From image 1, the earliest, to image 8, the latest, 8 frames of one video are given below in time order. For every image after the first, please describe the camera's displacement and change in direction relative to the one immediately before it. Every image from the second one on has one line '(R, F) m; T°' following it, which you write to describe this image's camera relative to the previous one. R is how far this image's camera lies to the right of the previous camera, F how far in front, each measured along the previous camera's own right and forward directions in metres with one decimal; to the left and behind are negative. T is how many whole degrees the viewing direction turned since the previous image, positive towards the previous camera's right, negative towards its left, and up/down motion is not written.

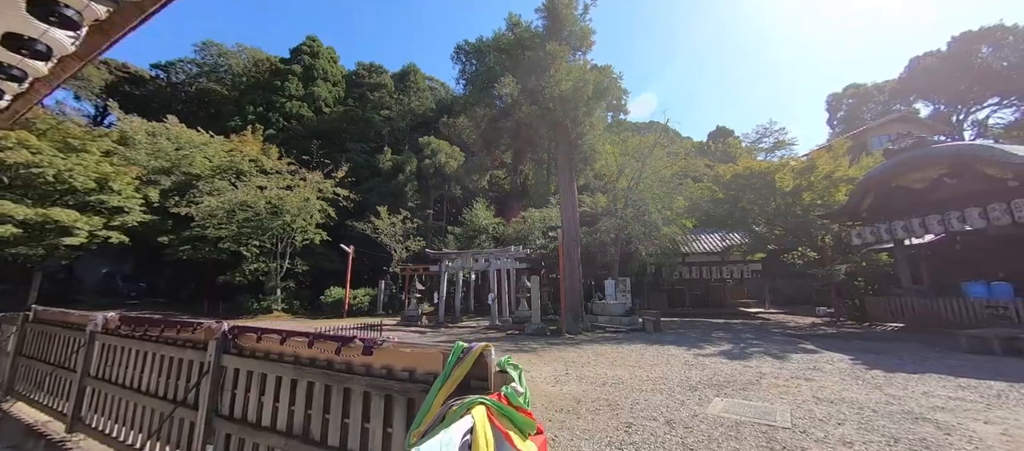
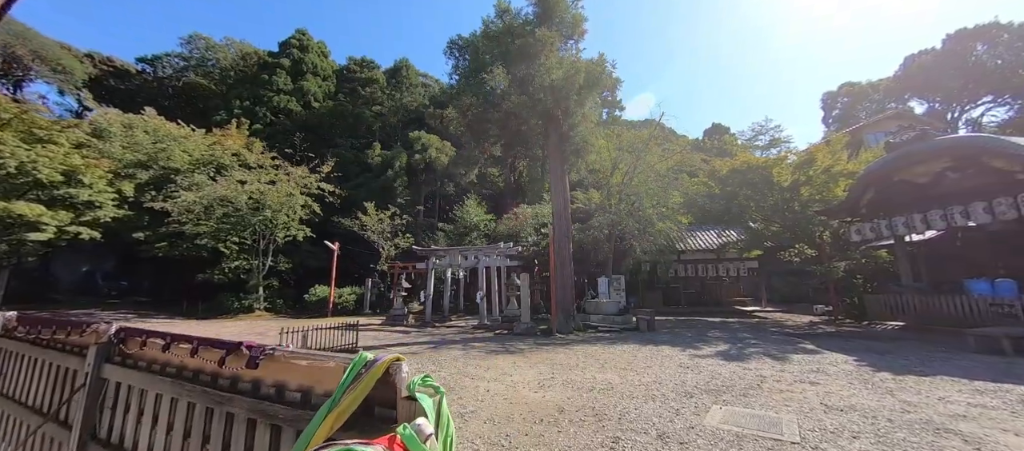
(+0.2, +0.4) m; +1°
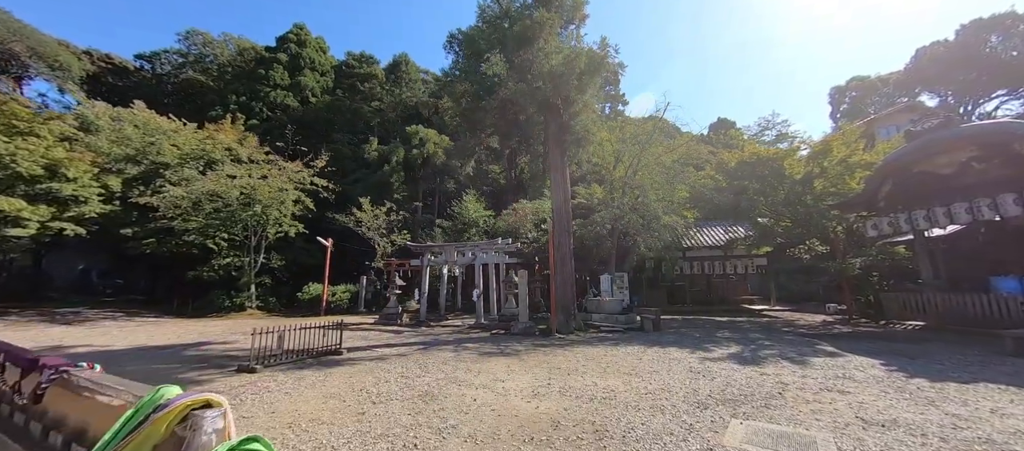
(+0.1, +0.5) m; 0°
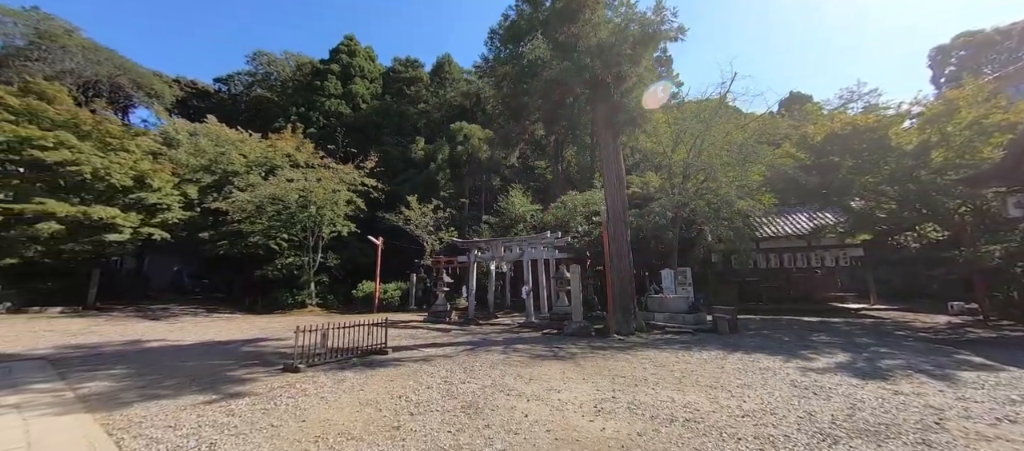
(0.0, +0.6) m; -7°
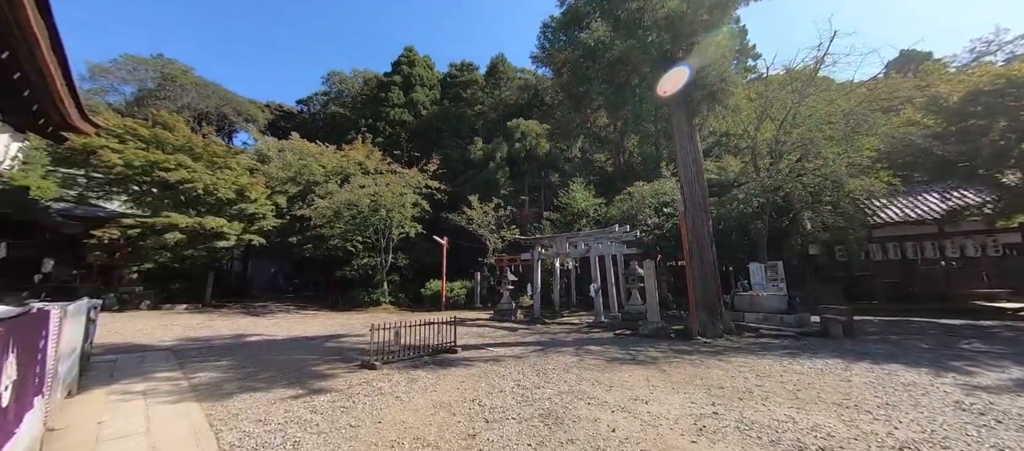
(-0.1, +0.3) m; -9°
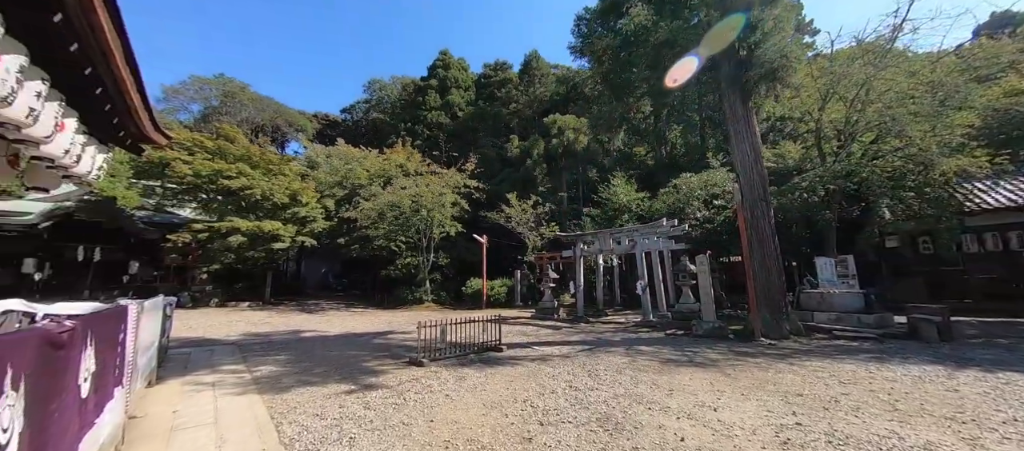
(-0.1, +0.1) m; -6°
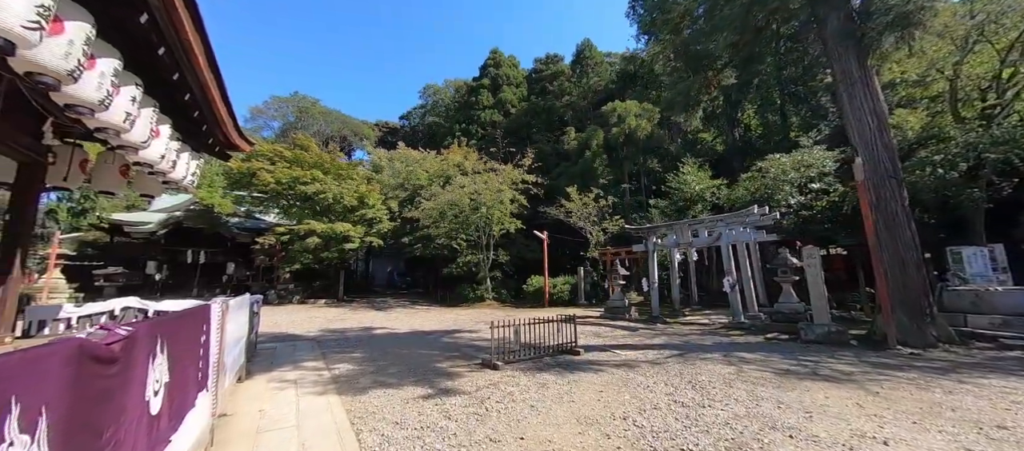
(-0.3, +0.4) m; -8°
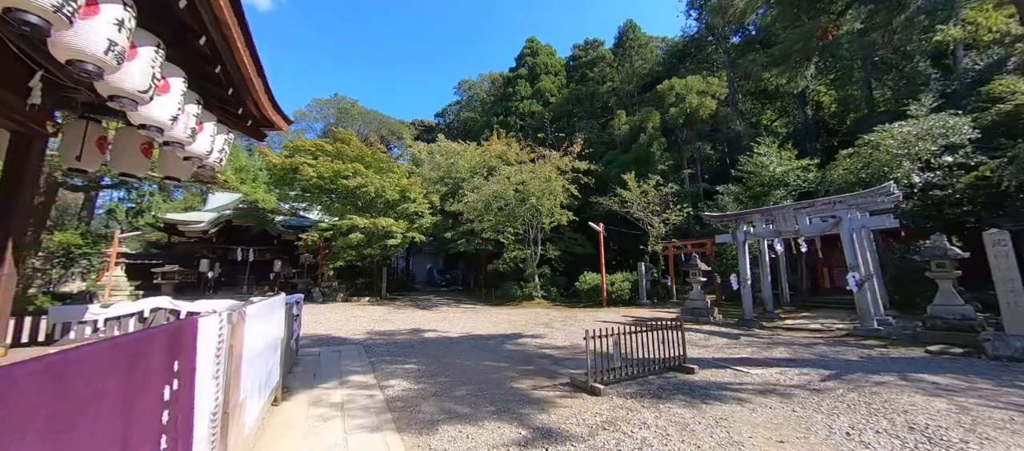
(-0.7, +1.1) m; -5°
